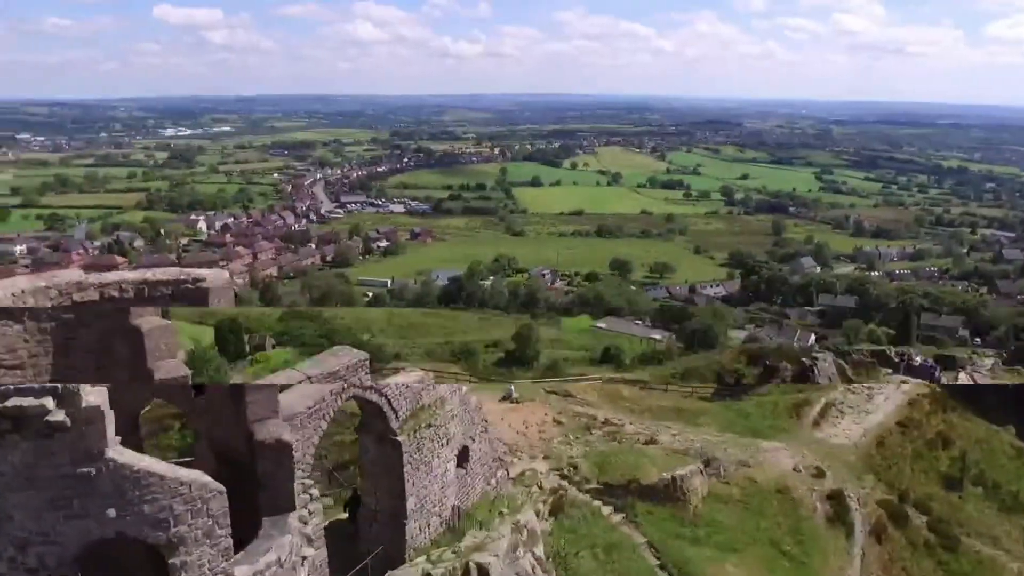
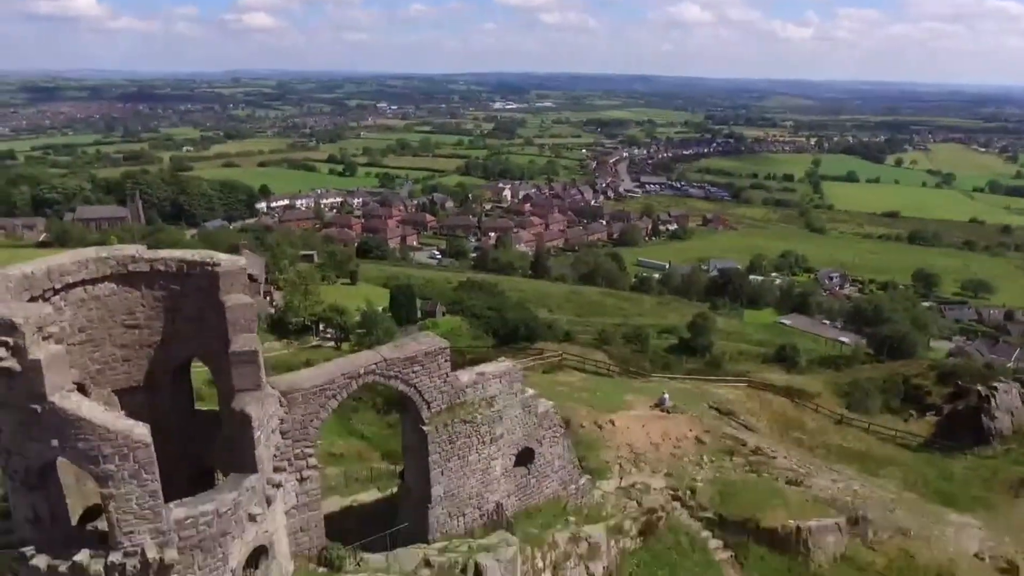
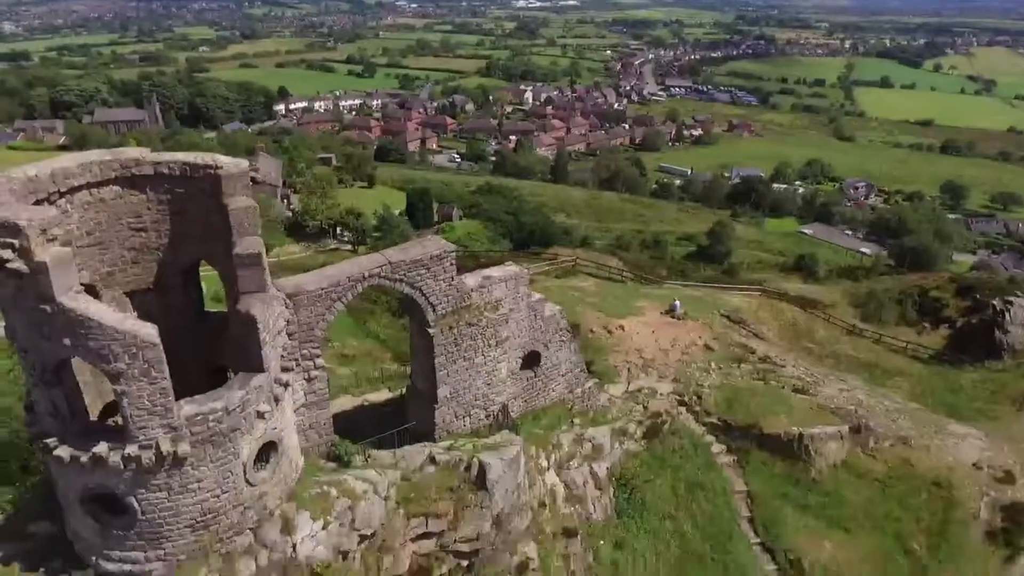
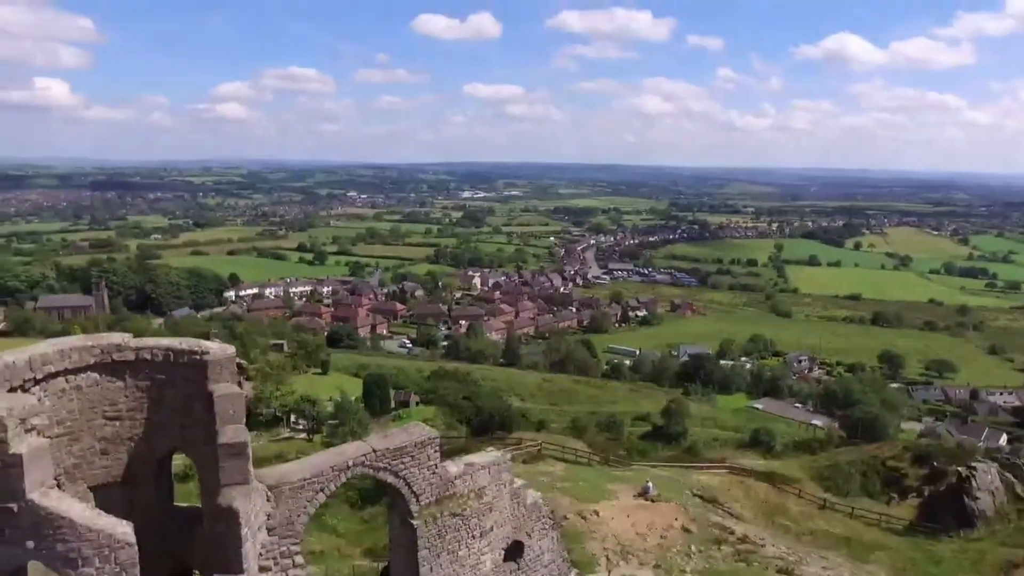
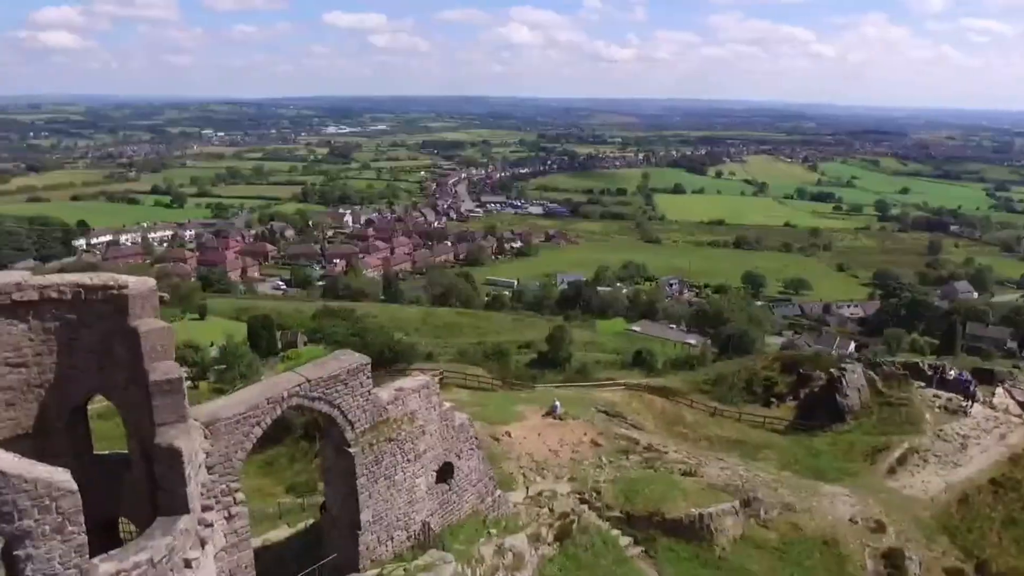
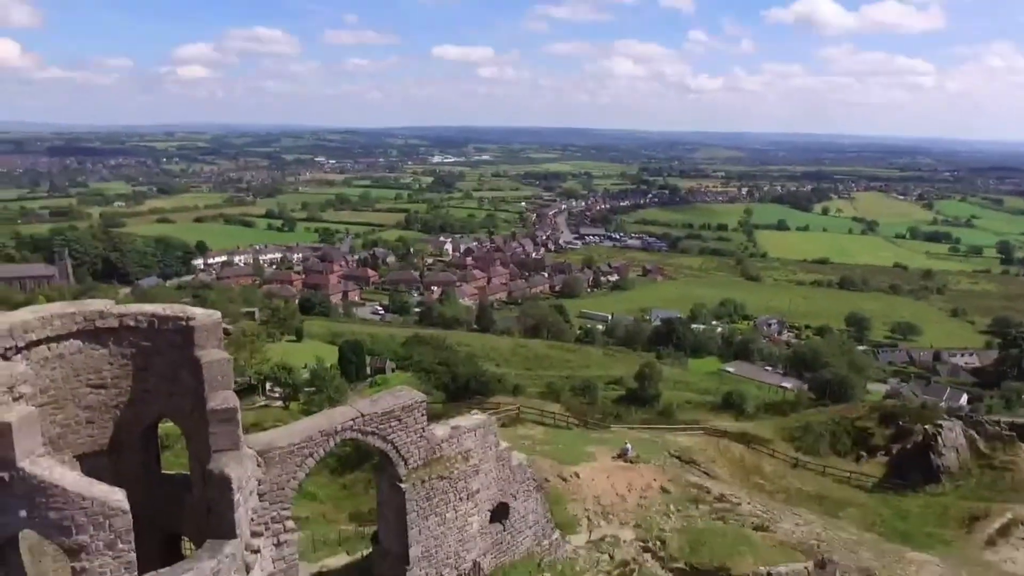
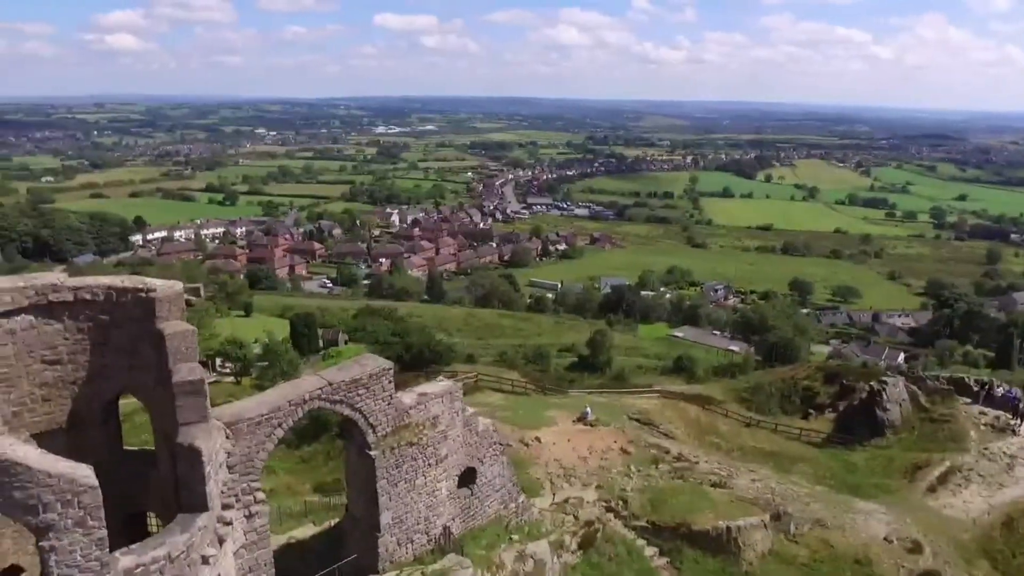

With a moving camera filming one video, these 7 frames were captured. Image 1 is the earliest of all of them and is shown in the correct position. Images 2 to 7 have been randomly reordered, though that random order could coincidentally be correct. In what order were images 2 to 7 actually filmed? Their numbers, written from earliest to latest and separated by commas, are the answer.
5, 7, 6, 4, 2, 3
